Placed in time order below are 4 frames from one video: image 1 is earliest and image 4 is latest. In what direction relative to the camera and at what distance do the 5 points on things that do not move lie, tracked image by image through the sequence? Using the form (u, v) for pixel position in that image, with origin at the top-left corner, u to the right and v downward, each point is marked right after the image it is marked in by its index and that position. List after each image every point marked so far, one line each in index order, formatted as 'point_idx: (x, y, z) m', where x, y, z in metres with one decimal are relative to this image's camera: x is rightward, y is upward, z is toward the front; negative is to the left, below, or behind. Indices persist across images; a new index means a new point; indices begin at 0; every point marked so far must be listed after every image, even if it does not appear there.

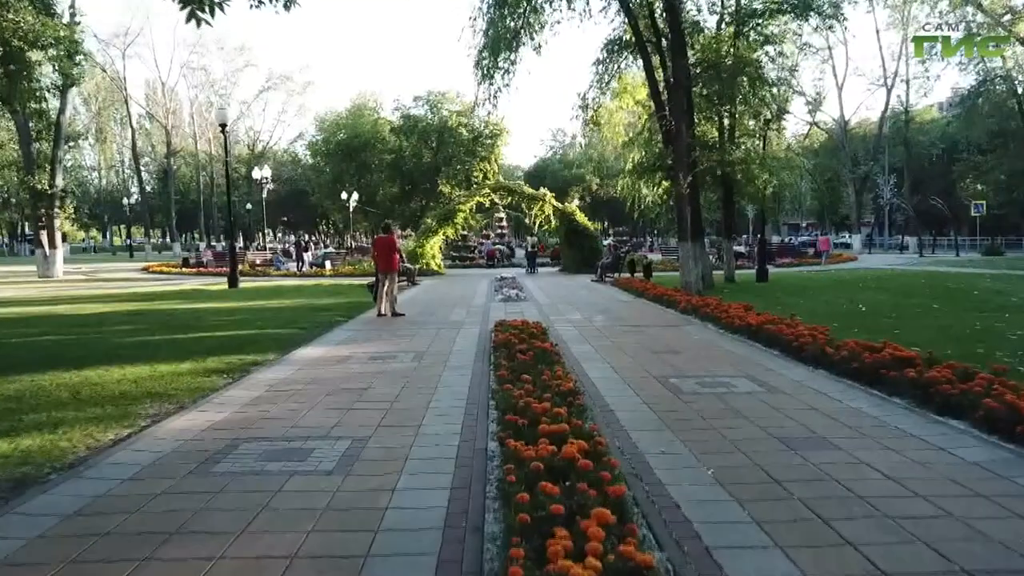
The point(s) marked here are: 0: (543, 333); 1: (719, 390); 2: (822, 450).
0: (+0.4, -0.5, +9.4) m
1: (+1.7, -0.9, +6.8) m
2: (+1.9, -1.0, +4.9) m
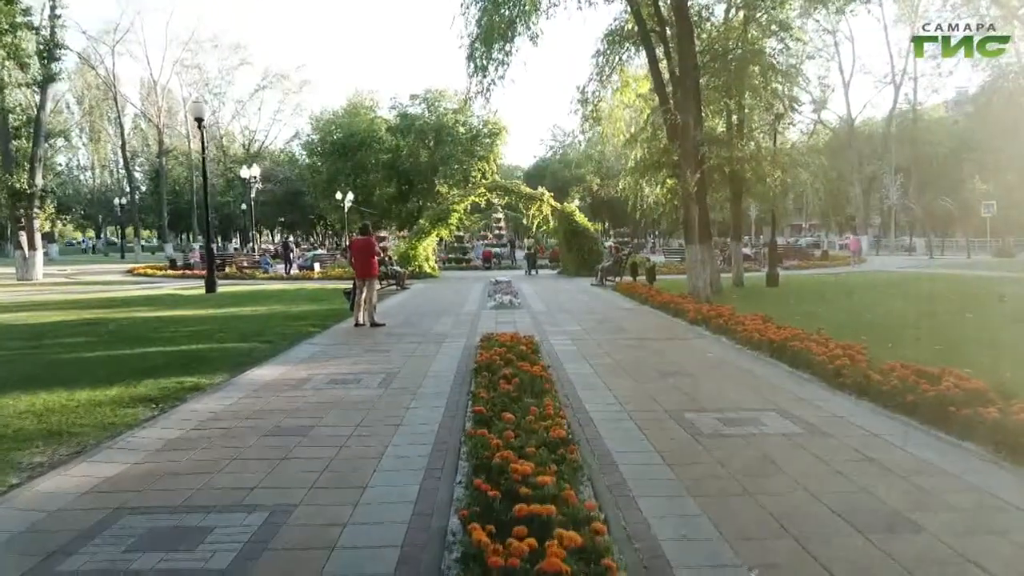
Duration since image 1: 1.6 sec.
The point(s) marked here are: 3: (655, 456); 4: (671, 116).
0: (+0.2, -0.7, +8.2) m
1: (+1.6, -1.0, +5.5) m
2: (+1.7, -1.1, +3.6) m
3: (+0.9, -1.0, +4.9) m
4: (+3.5, +3.8, +17.4) m
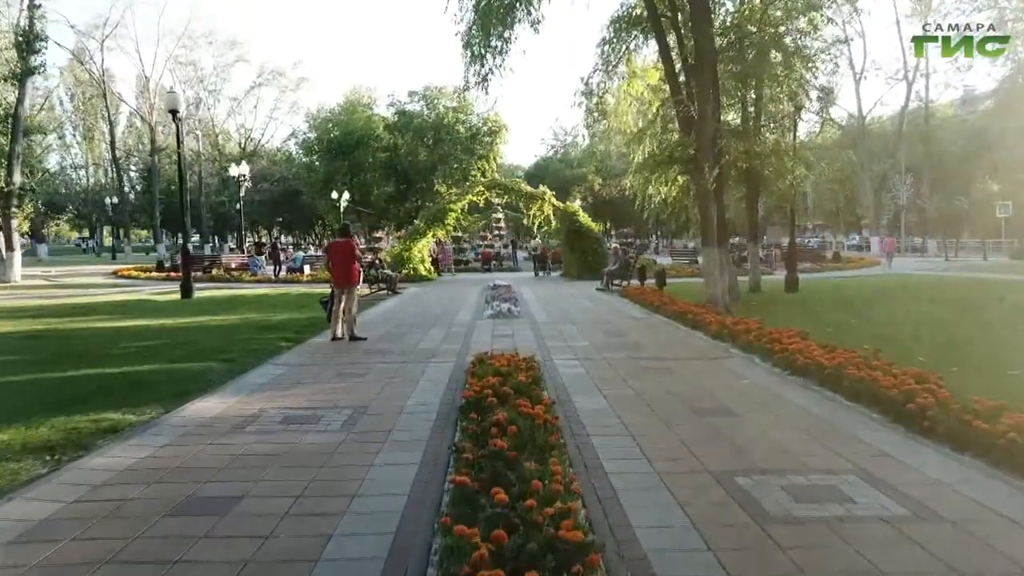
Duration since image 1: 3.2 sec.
0: (+0.2, -0.8, +6.7) m
1: (+1.6, -1.1, +4.0) m
2: (+1.7, -1.2, +2.1) m
3: (+0.8, -1.2, +3.4) m
4: (+3.4, +3.6, +15.9) m
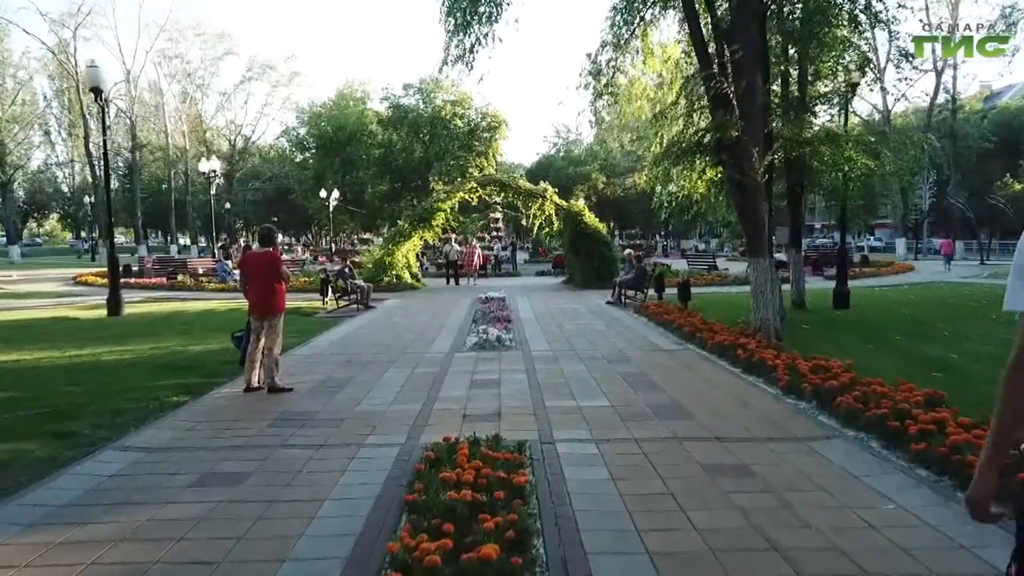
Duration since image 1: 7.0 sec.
0: (0.0, -1.1, +3.5) m
1: (+1.4, -1.4, +0.8) m
2: (+1.5, -1.5, -1.1) m
3: (+0.7, -1.5, +0.2) m
4: (+3.3, +3.3, +12.7) m
